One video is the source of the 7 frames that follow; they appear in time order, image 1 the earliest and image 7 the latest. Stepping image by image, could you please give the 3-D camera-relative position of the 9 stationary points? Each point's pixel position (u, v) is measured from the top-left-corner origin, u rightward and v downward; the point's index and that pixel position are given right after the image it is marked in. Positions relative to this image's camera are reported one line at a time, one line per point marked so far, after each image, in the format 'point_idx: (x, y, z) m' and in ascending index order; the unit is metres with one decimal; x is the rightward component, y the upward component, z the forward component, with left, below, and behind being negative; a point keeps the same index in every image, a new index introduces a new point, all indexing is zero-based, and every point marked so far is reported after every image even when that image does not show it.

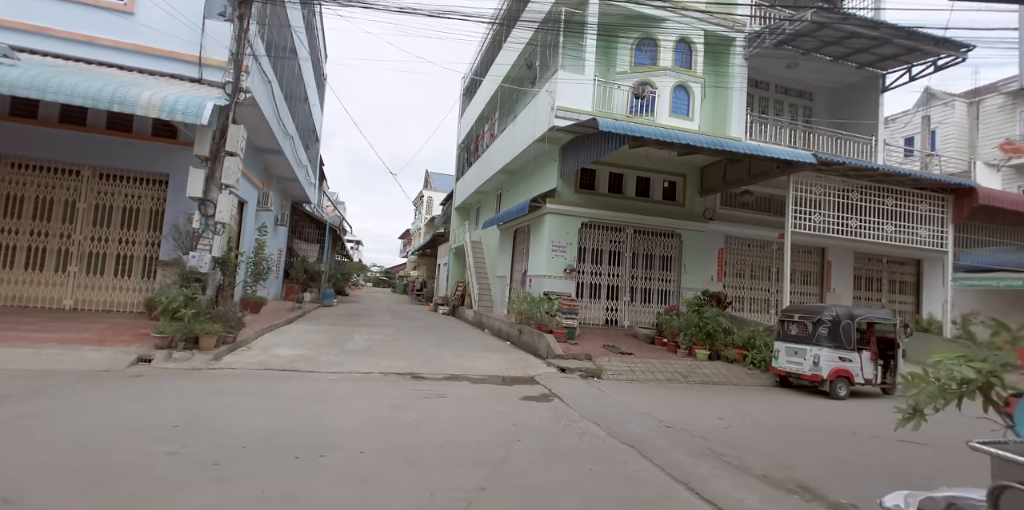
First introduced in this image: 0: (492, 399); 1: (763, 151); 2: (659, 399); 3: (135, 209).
0: (-0.3, -1.9, +5.3) m
1: (+5.6, +2.3, +8.9) m
2: (+2.3, -2.2, +6.2) m
3: (-8.1, +1.0, +8.3) m
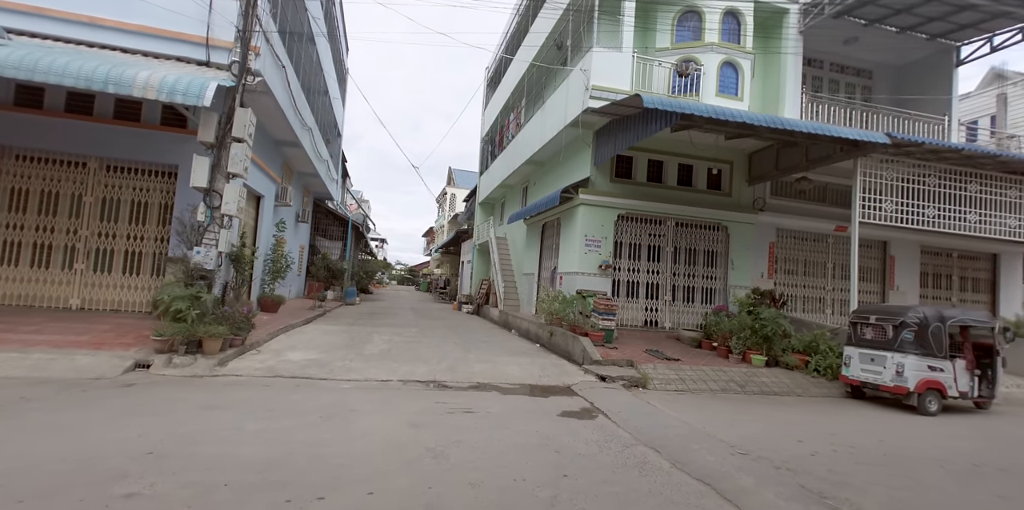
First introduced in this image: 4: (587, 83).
0: (+0.2, -1.8, +4.5) m
1: (+6.2, +2.5, +7.8) m
2: (+2.8, -2.1, +5.3) m
3: (-7.5, +1.1, +7.9) m
4: (+1.7, +3.8, +8.8) m
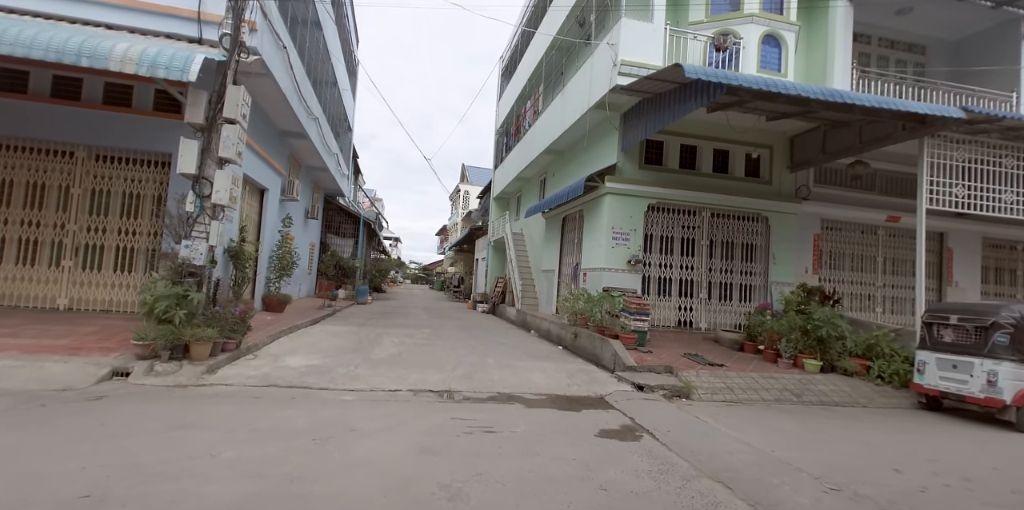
0: (+0.4, -1.7, +3.8) m
1: (+6.6, +2.6, +6.8) m
2: (+3.1, -2.0, +4.5) m
3: (-7.1, +1.1, +7.4) m
4: (+2.1, +3.9, +8.0) m
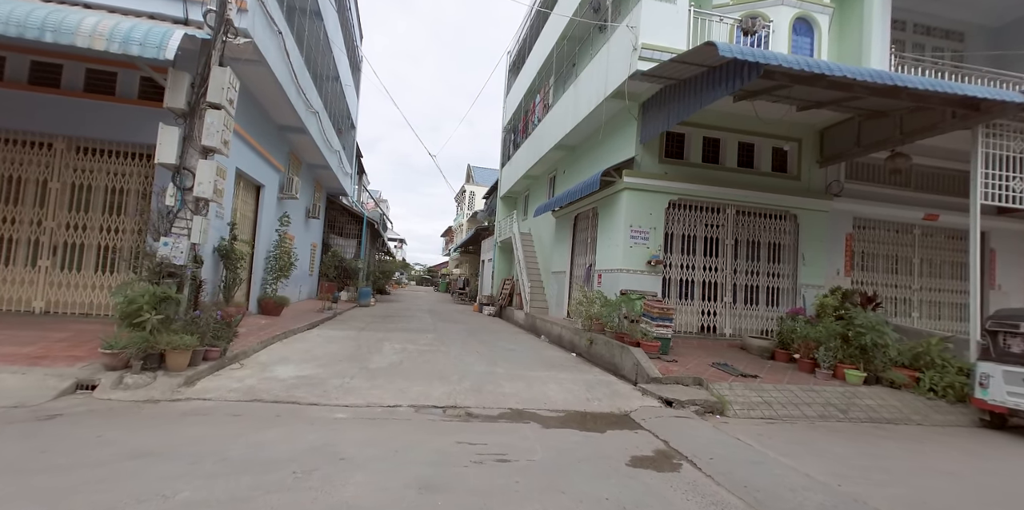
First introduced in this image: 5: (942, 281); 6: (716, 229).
0: (+0.6, -1.7, +3.2) m
1: (+6.8, +2.6, +6.2) m
2: (+3.3, -2.0, +3.9) m
3: (-6.9, +1.1, +7.0) m
4: (+2.3, +3.9, +7.4) m
5: (+10.5, -0.6, +9.7) m
6: (+4.4, +0.6, +8.6) m
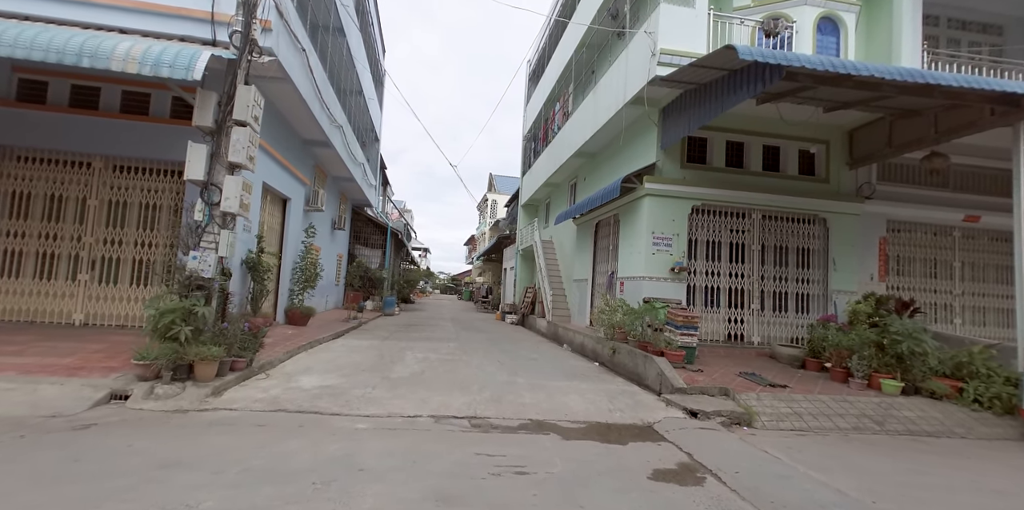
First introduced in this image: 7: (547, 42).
0: (+0.8, -1.8, +3.1) m
1: (+7.0, +2.6, +5.9) m
2: (+3.5, -2.0, +3.6) m
3: (-6.6, +0.9, +7.3) m
4: (+2.6, +3.8, +7.3) m
5: (+11.0, -0.7, +9.2) m
6: (+4.8, +0.4, +8.4) m
7: (+1.3, +8.5, +15.8) m
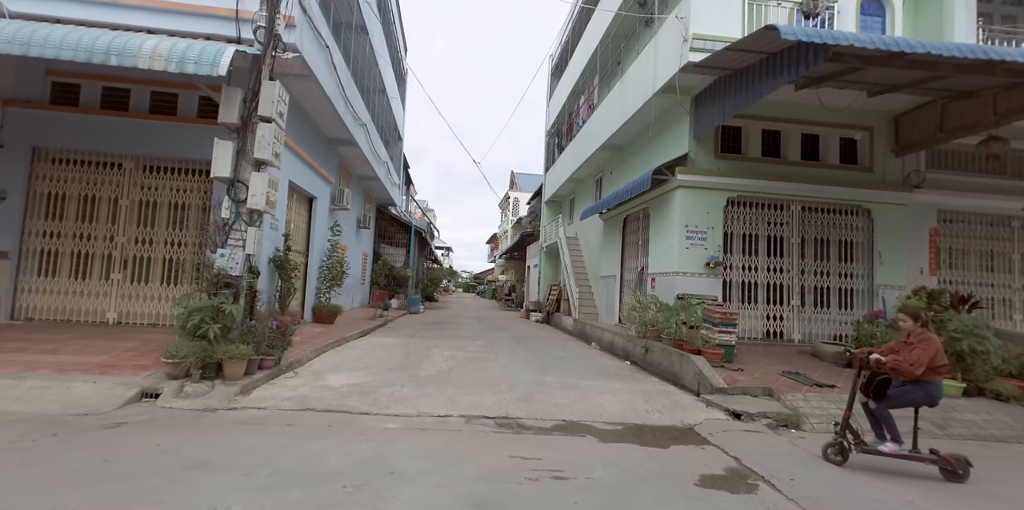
0: (+1.0, -1.7, +2.8) m
1: (+7.4, +2.7, +5.4) m
2: (+3.8, -1.9, +3.3) m
3: (-6.1, +0.9, +7.3) m
4: (+3.0, +3.9, +7.0) m
5: (+11.5, -0.5, +8.5) m
6: (+5.3, +0.6, +7.9) m
7: (+2.0, +8.6, +15.5) m
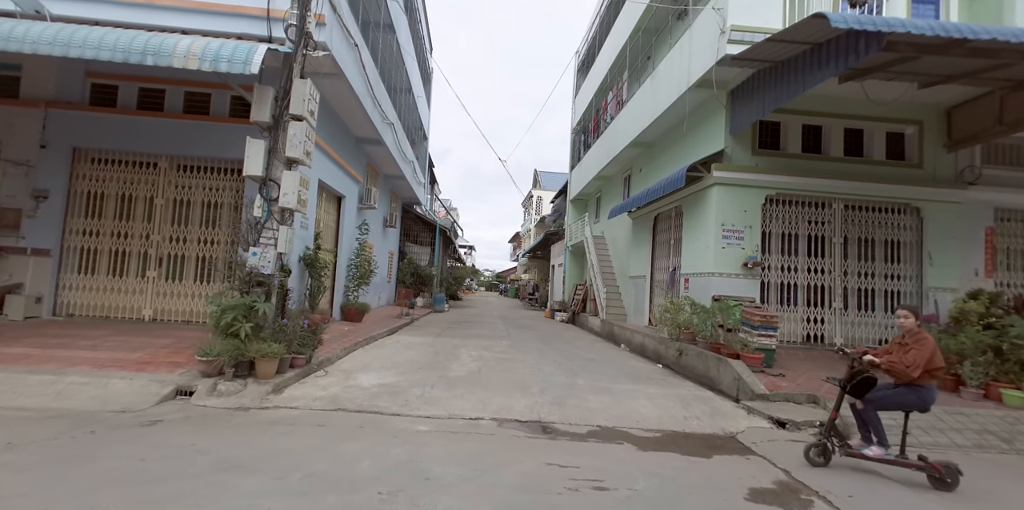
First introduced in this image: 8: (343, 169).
0: (+1.3, -1.7, +2.7) m
1: (+7.8, +2.7, +4.9) m
2: (+4.1, -1.9, +3.0) m
3: (-5.6, +0.9, +7.5) m
4: (+3.5, +3.9, +6.7) m
5: (+12.0, -0.5, +7.9) m
6: (+5.8, +0.6, +7.6) m
7: (+2.9, +8.6, +15.3) m
8: (-4.0, +2.0, +9.2) m
